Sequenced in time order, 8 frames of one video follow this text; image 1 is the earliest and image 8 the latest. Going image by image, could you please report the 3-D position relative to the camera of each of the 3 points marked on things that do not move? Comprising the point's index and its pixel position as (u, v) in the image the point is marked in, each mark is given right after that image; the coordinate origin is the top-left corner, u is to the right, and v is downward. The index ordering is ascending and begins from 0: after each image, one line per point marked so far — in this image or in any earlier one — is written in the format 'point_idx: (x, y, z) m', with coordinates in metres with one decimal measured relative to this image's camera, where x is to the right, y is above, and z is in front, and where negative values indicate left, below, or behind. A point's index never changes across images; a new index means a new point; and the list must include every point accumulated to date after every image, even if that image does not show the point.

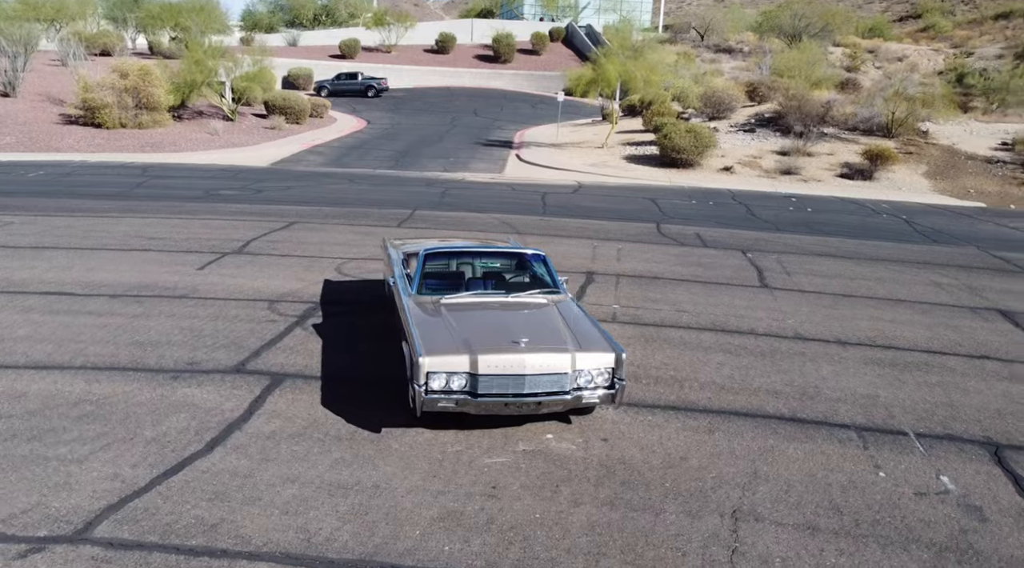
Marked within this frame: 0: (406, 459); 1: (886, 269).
0: (-0.6, -1.1, +4.7) m
1: (+6.3, +0.3, +12.5) m
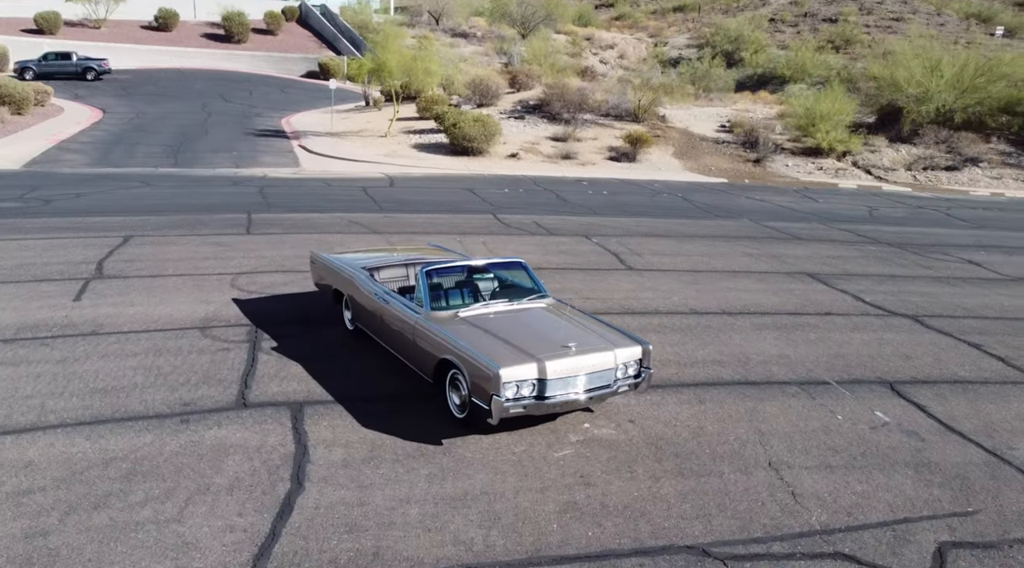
0: (-0.1, -1.2, +5.0) m
1: (+3.8, +0.8, +14.6) m
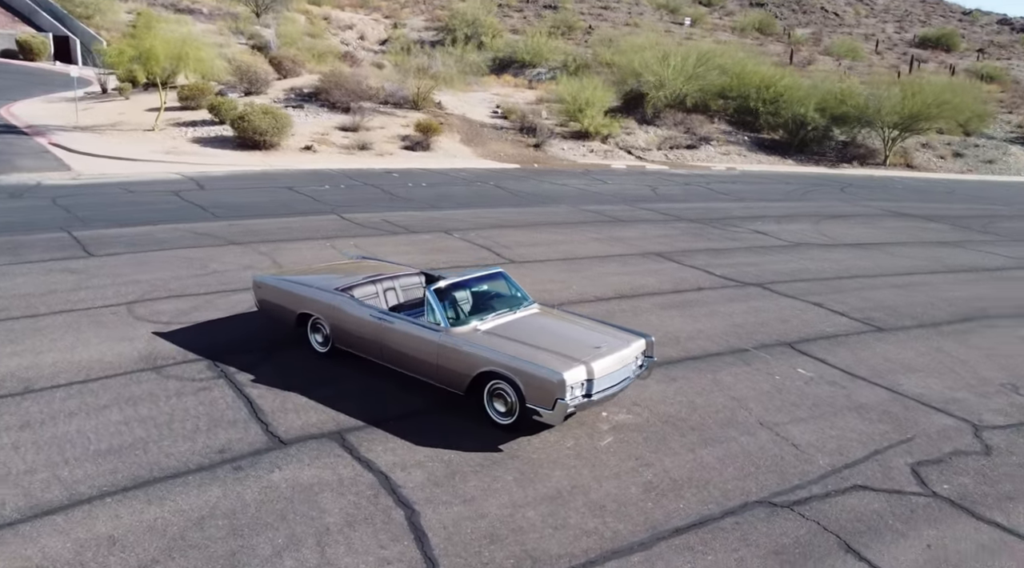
0: (+0.3, -1.3, +5.5) m
1: (+0.9, +1.2, +15.8) m
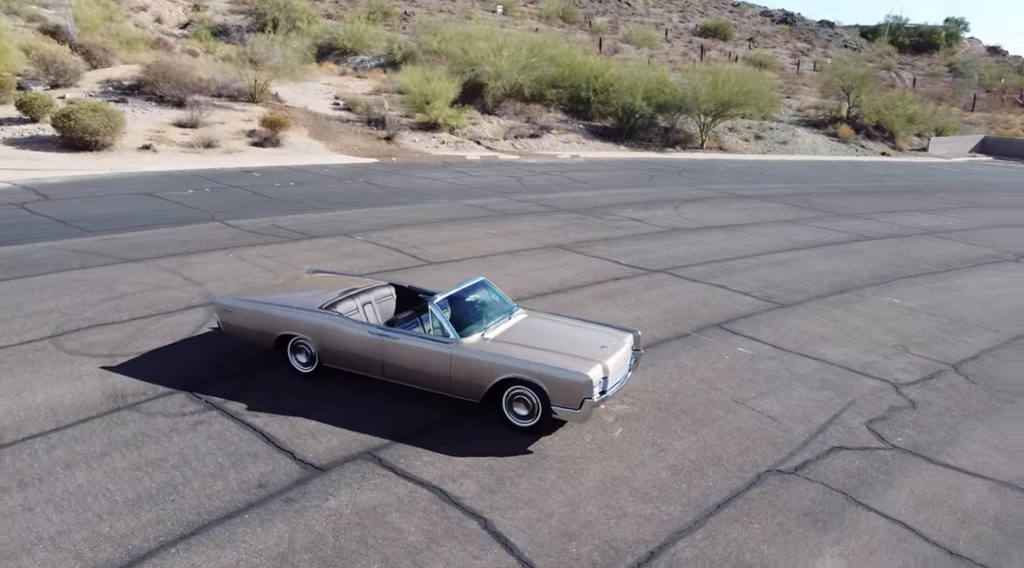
0: (+0.6, -1.4, +5.9) m
1: (-1.3, +1.2, +15.9) m
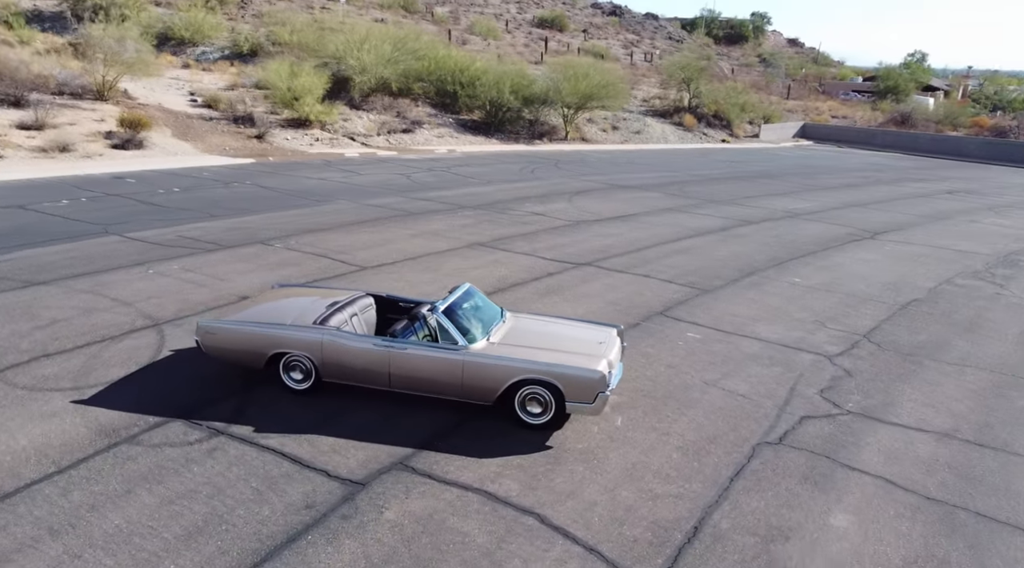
0: (+0.8, -1.4, +6.3) m
1: (-3.1, +1.2, +15.8) m
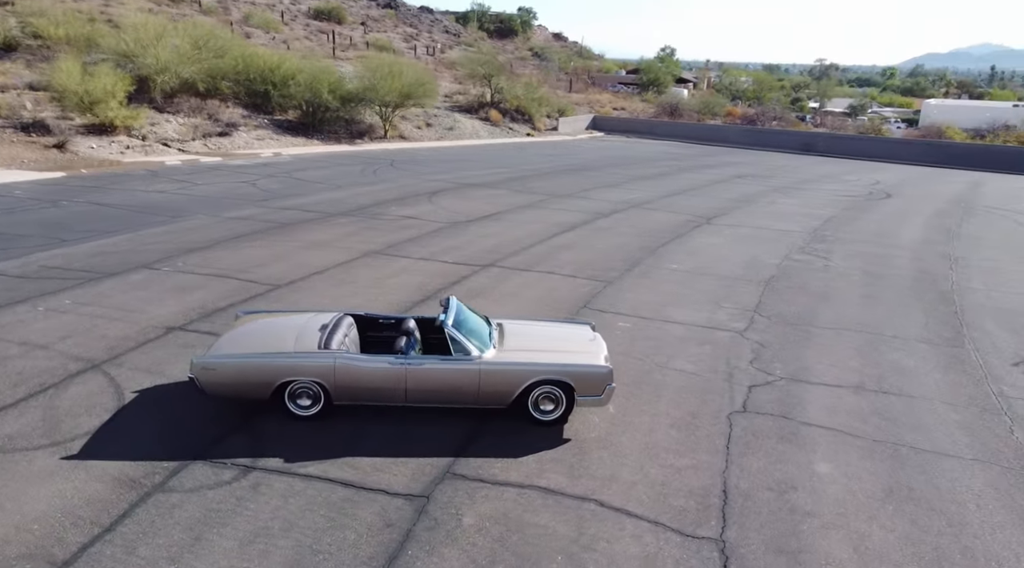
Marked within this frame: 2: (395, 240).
0: (+0.9, -1.4, +7.0) m
1: (-5.4, +0.8, +15.2) m
2: (-2.6, +0.9, +16.2) m
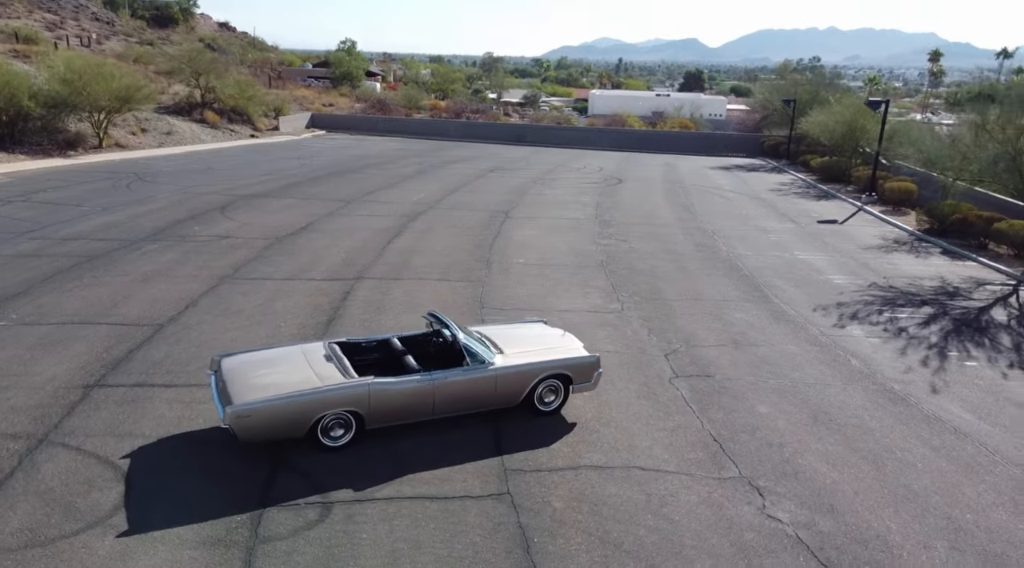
0: (+1.0, -1.4, +8.1) m
1: (-8.0, 0.0, +13.4) m
2: (-5.8, +0.4, +15.4) m
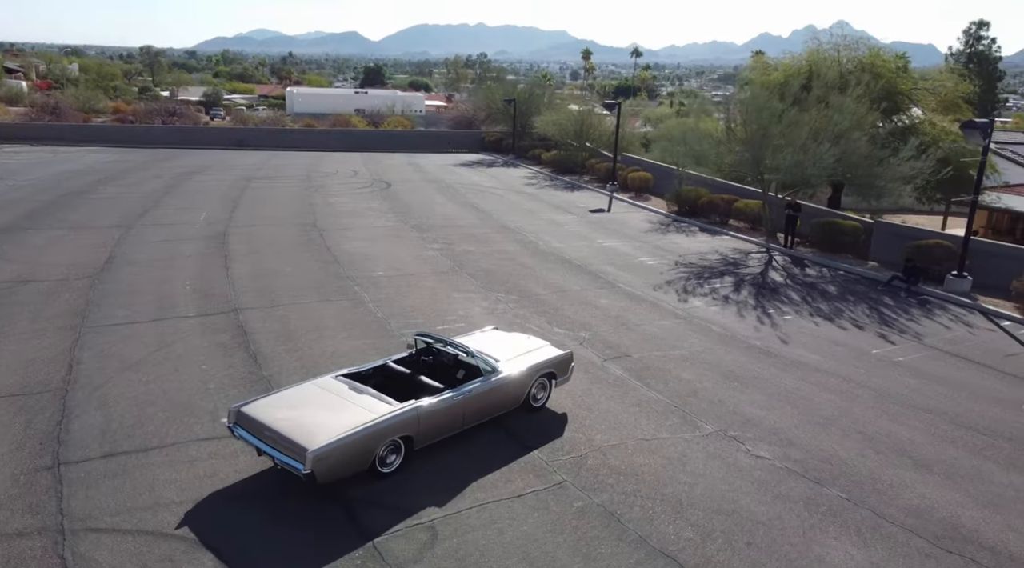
0: (+0.8, -1.5, +9.3) m
1: (-9.6, -1.2, +11.1) m
2: (-8.2, -0.5, +13.7) m
